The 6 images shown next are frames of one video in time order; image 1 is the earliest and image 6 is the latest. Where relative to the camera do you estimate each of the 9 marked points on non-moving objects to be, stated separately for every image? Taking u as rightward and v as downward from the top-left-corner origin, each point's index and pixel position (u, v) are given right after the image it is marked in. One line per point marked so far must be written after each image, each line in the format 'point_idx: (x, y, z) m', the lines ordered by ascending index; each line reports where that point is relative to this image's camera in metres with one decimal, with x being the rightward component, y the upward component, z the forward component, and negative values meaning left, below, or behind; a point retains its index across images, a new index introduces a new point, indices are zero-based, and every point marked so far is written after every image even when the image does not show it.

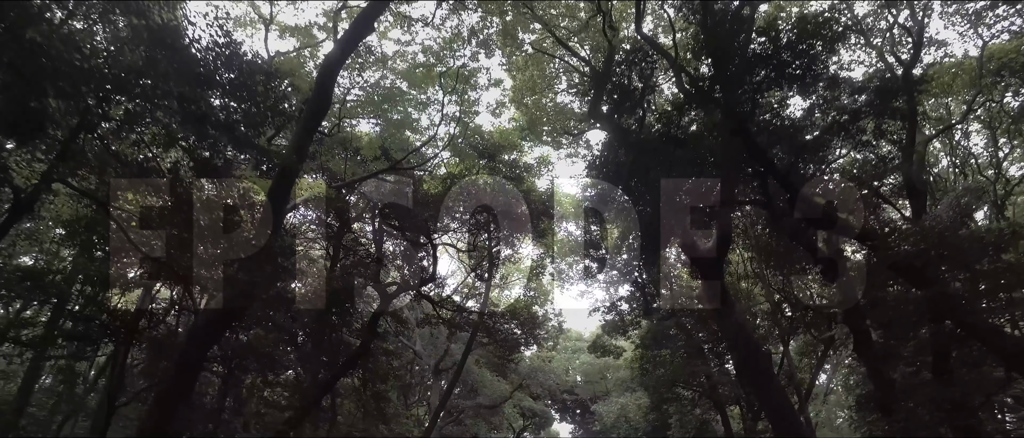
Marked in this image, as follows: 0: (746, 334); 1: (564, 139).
0: (+3.8, -1.8, +9.2) m
1: (+1.2, +1.7, +12.8) m
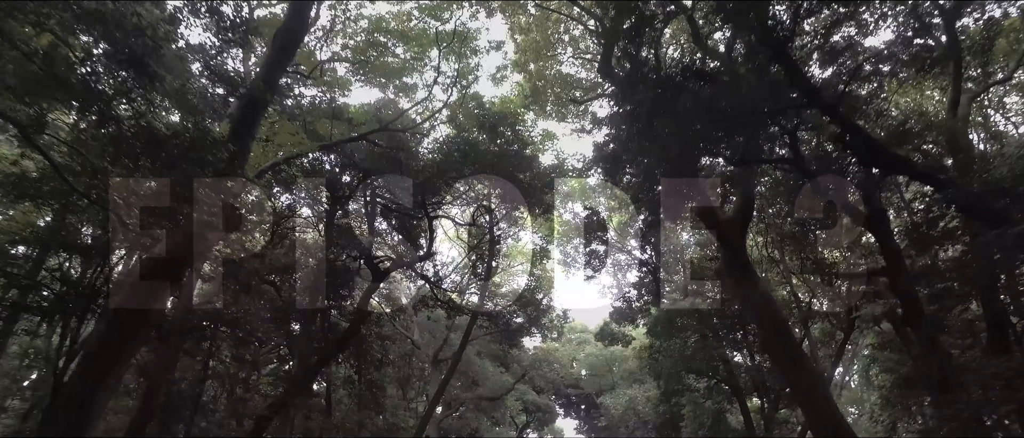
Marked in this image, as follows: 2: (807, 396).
0: (+3.8, -1.3, +8.4) m
1: (+1.2, +2.2, +12.0) m
2: (+4.0, -2.4, +7.8) m
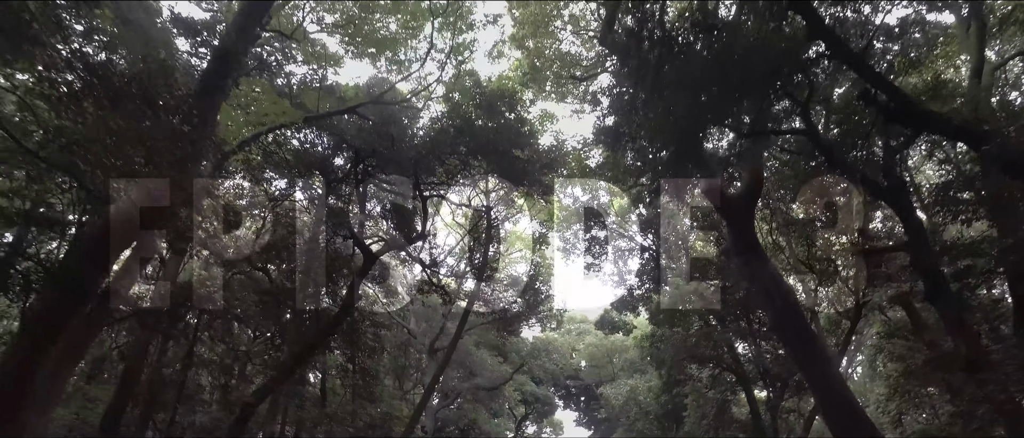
0: (+3.8, -0.9, +8.0) m
1: (+1.2, +2.5, +11.6) m
2: (+4.0, -2.1, +7.4) m
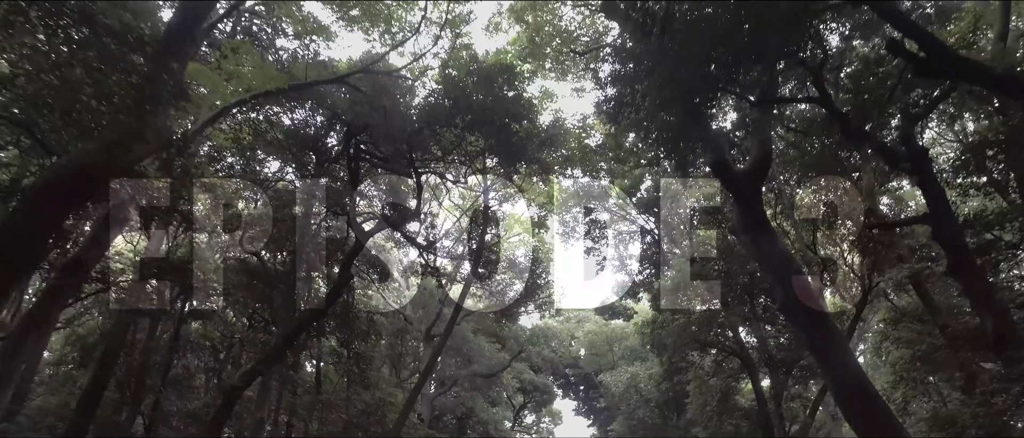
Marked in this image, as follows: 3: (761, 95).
0: (+3.8, -0.6, +7.7) m
1: (+1.2, +2.9, +11.2) m
2: (+4.0, -1.7, +7.1) m
3: (+3.5, +1.8, +8.0) m
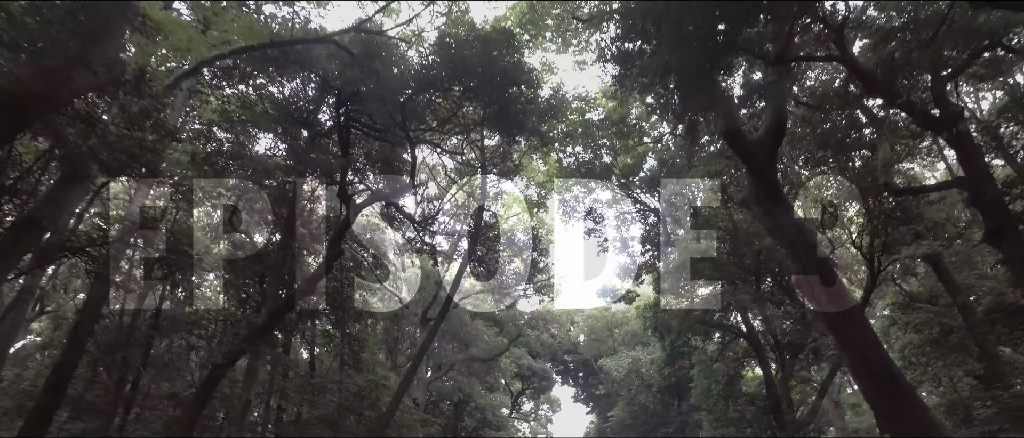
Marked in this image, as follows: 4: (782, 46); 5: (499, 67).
0: (+3.8, -0.2, +7.2) m
1: (+1.1, +3.3, +10.7) m
2: (+3.9, -1.4, +6.7) m
3: (+3.5, +2.2, +7.5) m
4: (+3.5, +2.2, +7.4) m
5: (-0.1, +2.5, +10.1) m
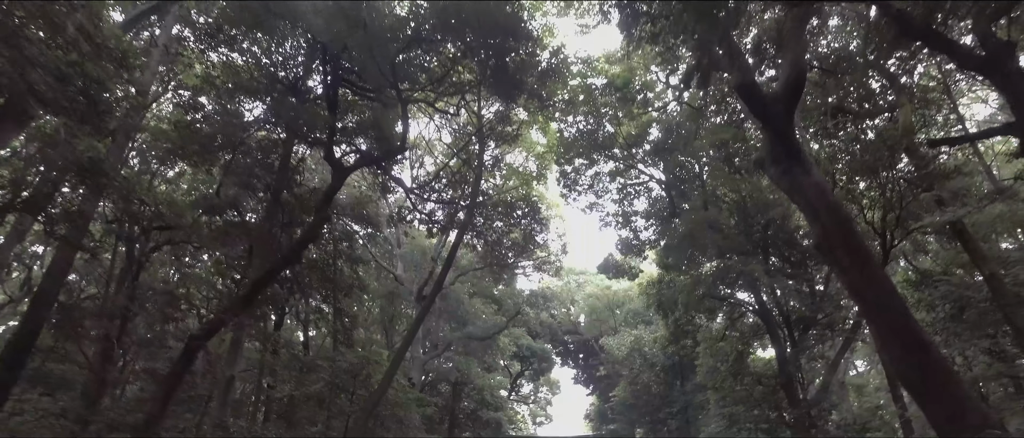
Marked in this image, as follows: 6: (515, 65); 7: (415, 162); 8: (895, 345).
0: (+3.7, +0.2, +6.7) m
1: (+1.1, +3.9, +10.1) m
2: (+3.9, -0.9, +6.2) m
3: (+3.4, +2.6, +6.9) m
4: (+3.5, +2.7, +6.9) m
5: (-0.2, +3.1, +9.5) m
6: (+0.1, +2.6, +10.1) m
7: (-1.8, +1.1, +10.7) m
8: (+4.0, -1.3, +6.0) m
